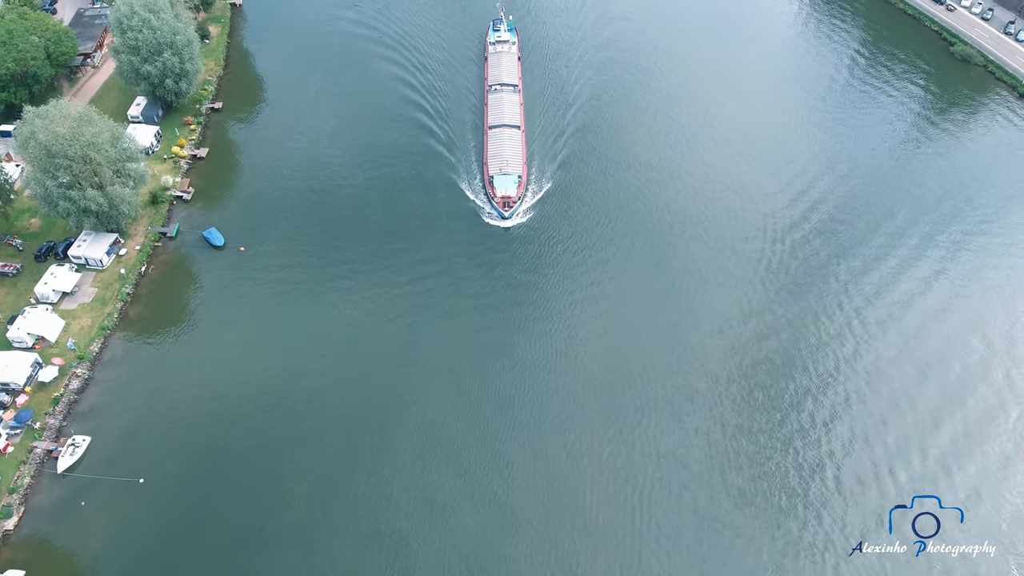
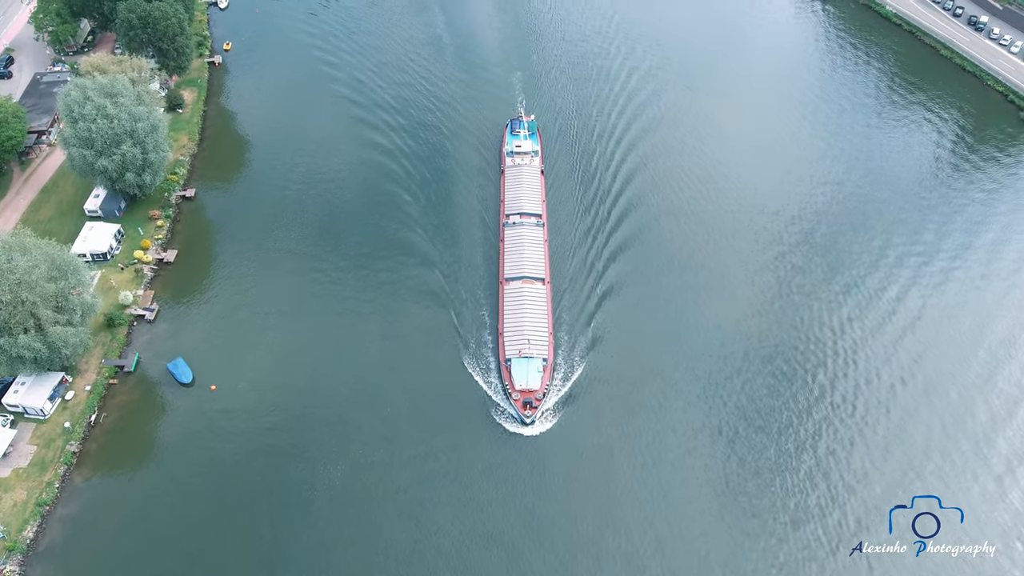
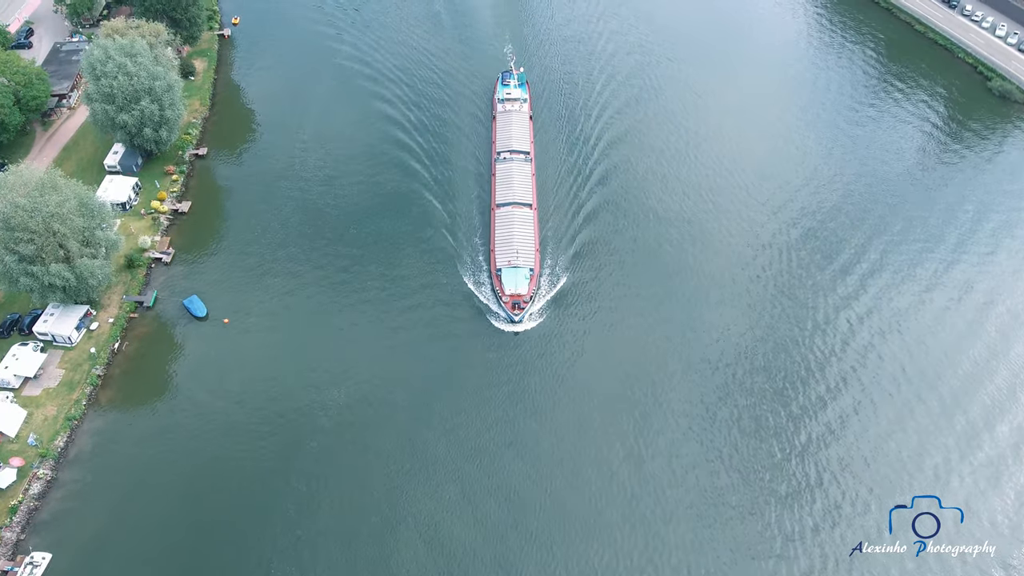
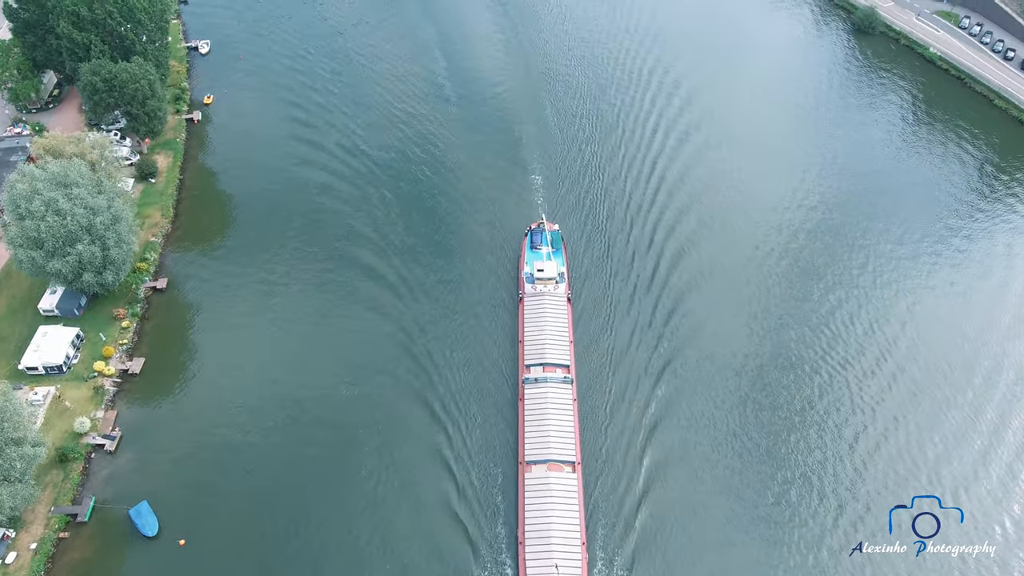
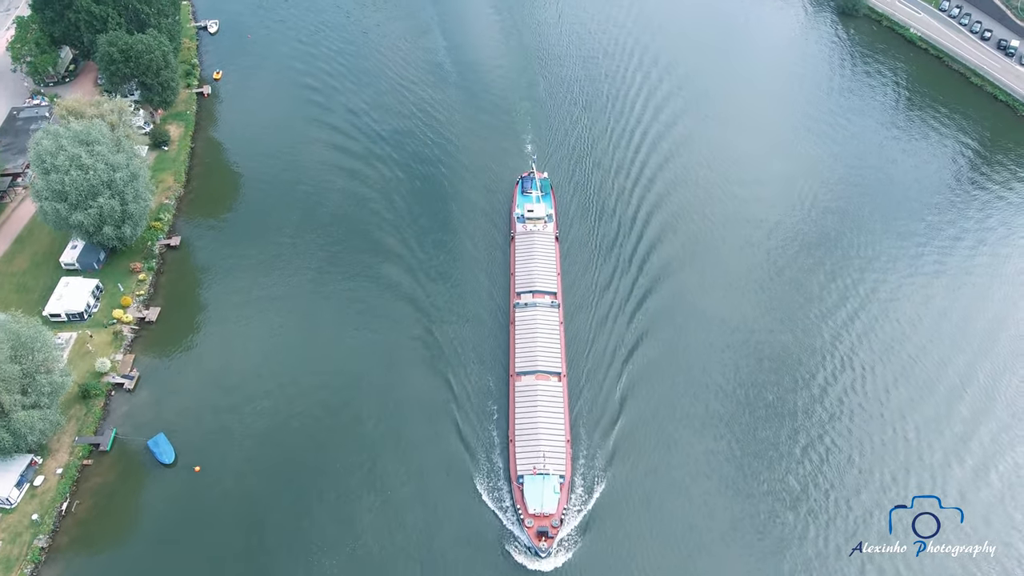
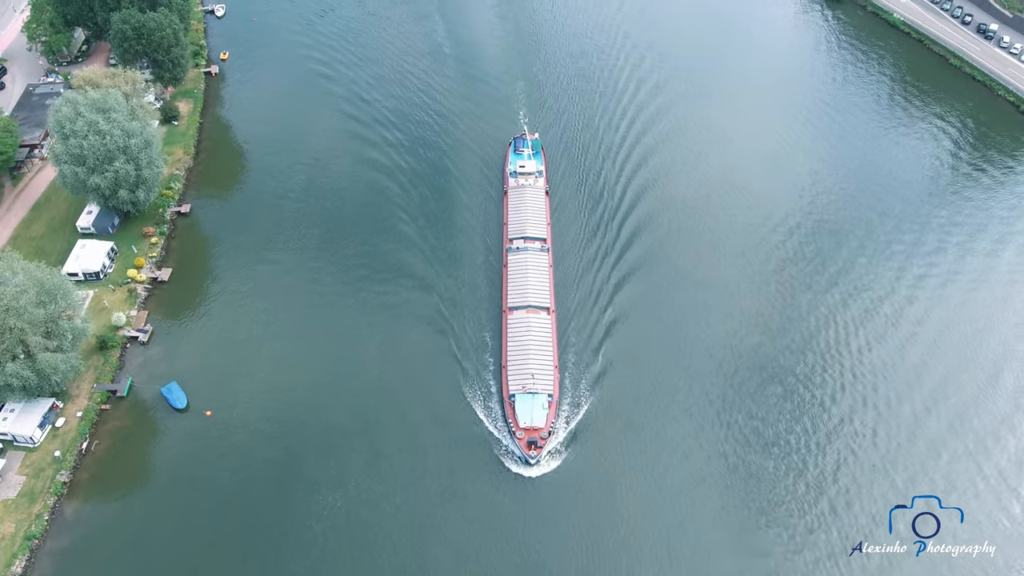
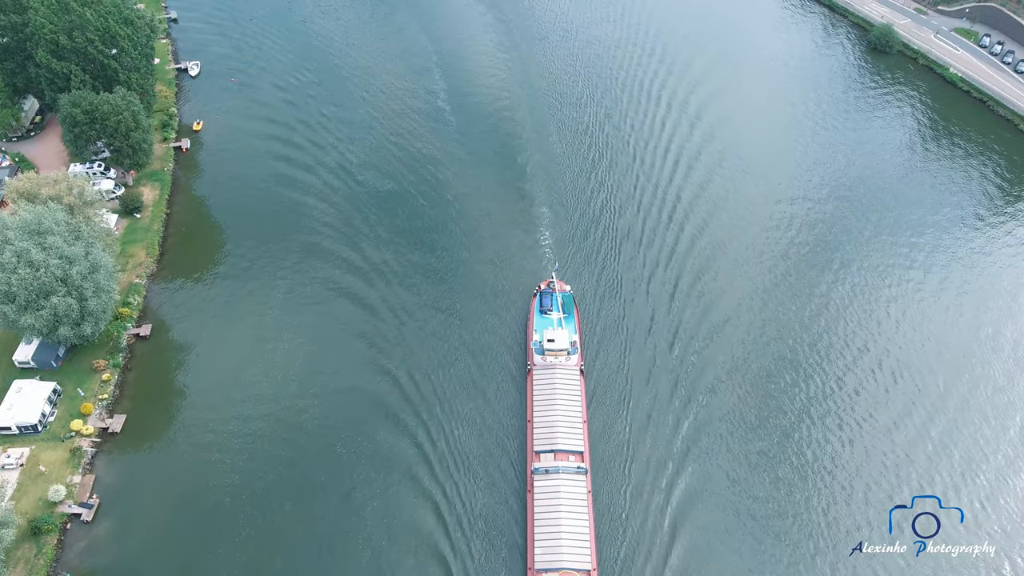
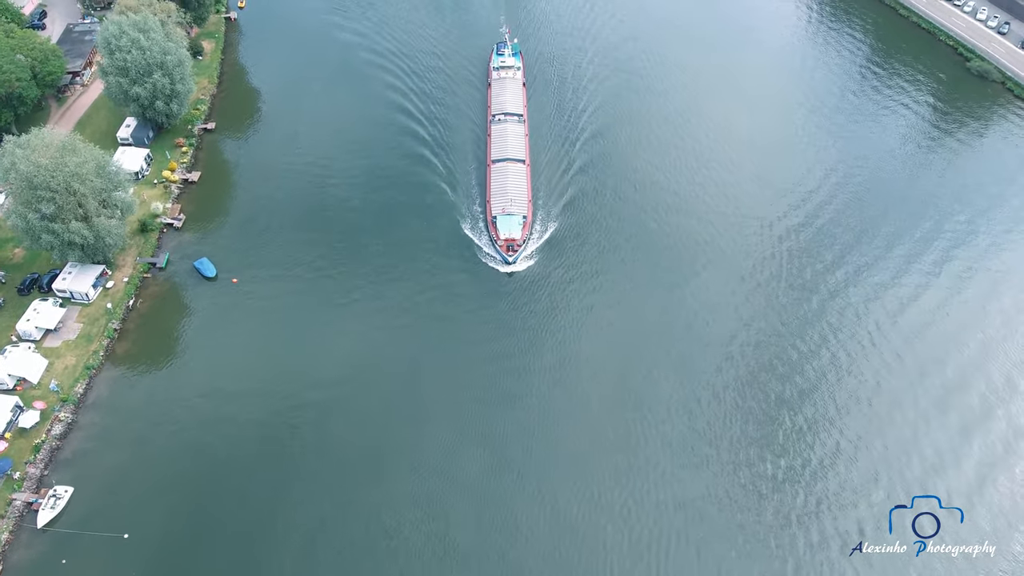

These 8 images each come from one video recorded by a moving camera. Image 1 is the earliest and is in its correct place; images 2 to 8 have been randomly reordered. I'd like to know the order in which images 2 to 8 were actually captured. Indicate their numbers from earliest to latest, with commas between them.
8, 3, 2, 6, 5, 4, 7
